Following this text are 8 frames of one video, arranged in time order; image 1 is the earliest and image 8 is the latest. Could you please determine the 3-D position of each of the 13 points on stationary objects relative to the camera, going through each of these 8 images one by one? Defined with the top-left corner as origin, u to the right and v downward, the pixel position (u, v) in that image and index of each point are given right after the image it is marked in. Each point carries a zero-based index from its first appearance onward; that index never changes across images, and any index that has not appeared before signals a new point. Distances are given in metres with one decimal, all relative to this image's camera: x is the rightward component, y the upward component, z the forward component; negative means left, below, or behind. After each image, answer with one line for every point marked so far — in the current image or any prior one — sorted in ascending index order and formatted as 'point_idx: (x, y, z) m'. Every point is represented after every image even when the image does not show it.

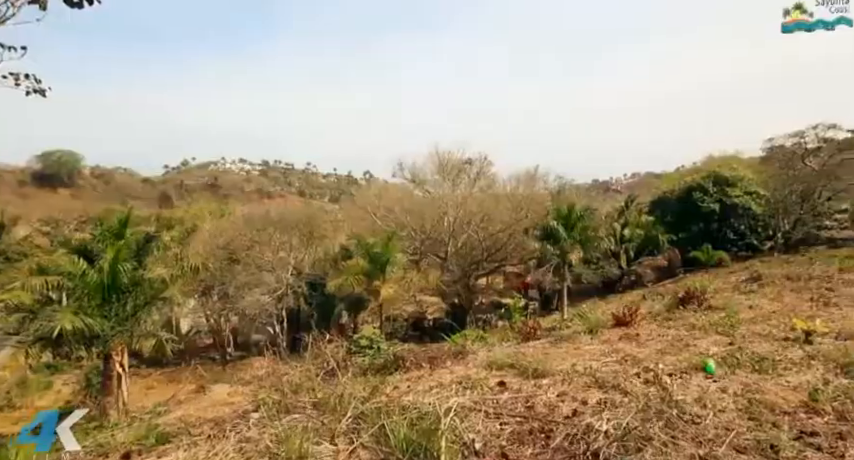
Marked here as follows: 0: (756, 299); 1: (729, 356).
0: (+7.4, -1.6, +9.7) m
1: (+5.3, -2.2, +7.4) m
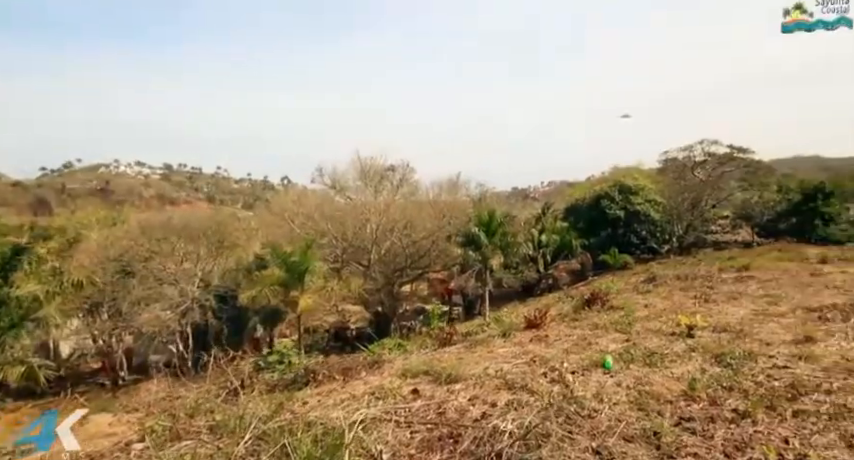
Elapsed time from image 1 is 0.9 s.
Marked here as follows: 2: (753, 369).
0: (+5.5, -1.7, +10.6) m
1: (+3.7, -2.3, +8.0) m
2: (+5.3, -2.3, +6.9) m
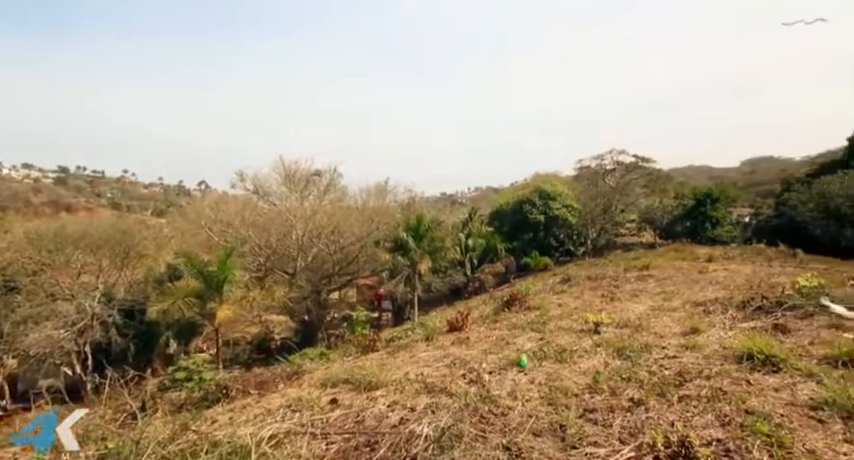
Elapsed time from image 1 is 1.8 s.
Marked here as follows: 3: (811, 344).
0: (+3.6, -1.8, +11.2) m
1: (+2.2, -2.4, +8.4) m
2: (+4.0, -2.3, +7.6) m
3: (+6.6, -2.0, +7.3) m
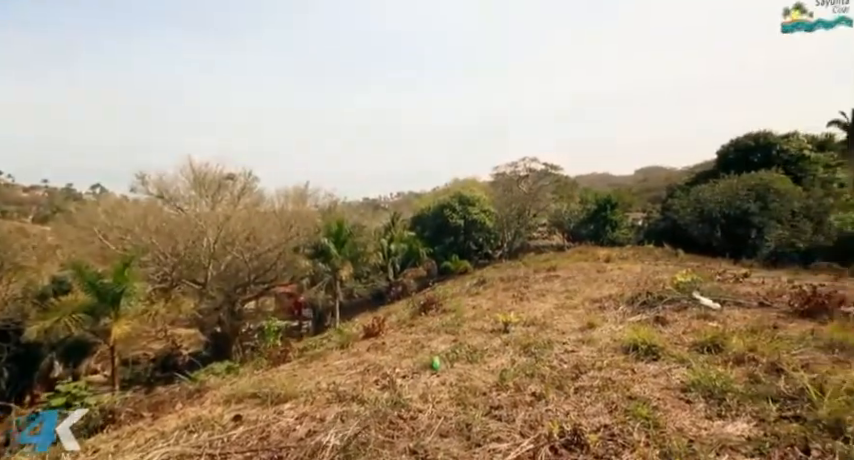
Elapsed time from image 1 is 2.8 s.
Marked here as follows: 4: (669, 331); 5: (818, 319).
0: (+1.4, -1.9, +11.7) m
1: (+0.5, -2.5, +8.6) m
2: (+2.4, -2.4, +8.2) m
3: (+5.0, -2.0, +8.3) m
4: (+4.8, -2.0, +8.4) m
5: (+7.1, -1.6, +7.7) m
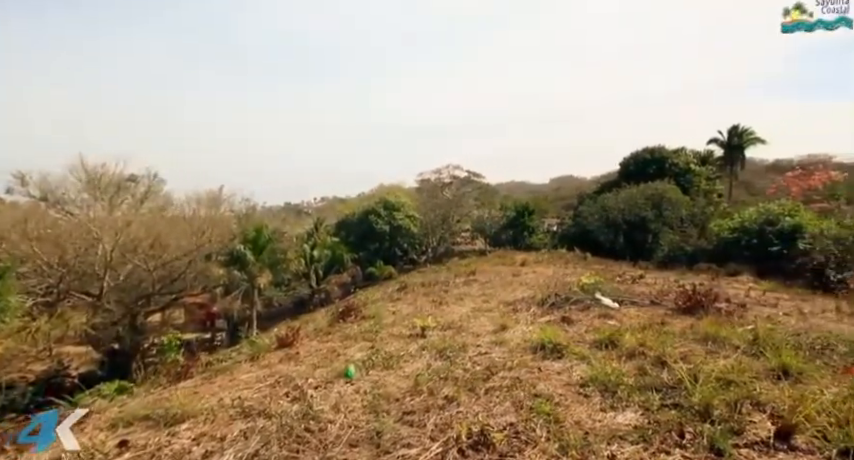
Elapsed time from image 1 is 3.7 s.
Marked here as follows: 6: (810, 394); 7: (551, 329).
0: (-0.8, -2.1, +11.7) m
1: (-1.2, -2.6, +8.5) m
2: (+0.7, -2.5, +8.3) m
3: (+3.3, -2.1, +8.8) m
4: (+3.1, -2.1, +8.9) m
5: (+5.5, -1.7, +8.7) m
6: (+5.4, -2.3, +6.0) m
7: (+2.6, -2.1, +8.9) m
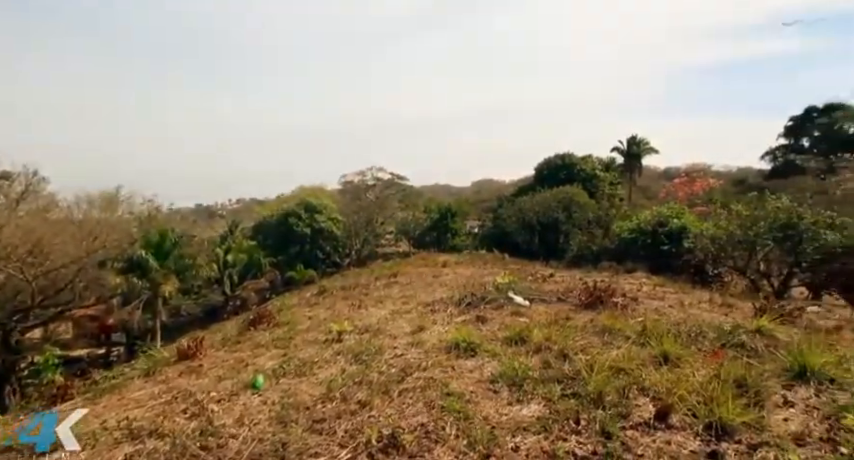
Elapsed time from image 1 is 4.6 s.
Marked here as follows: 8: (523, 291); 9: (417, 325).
0: (-2.9, -2.1, +11.4) m
1: (-2.9, -2.6, +8.2) m
2: (-0.9, -2.6, +8.3) m
3: (+1.6, -2.2, +9.2) m
4: (+1.3, -2.1, +9.2) m
5: (+3.7, -1.7, +9.3) m
6: (+4.1, -2.3, +6.7) m
7: (+0.8, -2.1, +9.2) m
8: (+2.5, -1.6, +11.0) m
9: (-0.2, -2.2, +9.7) m
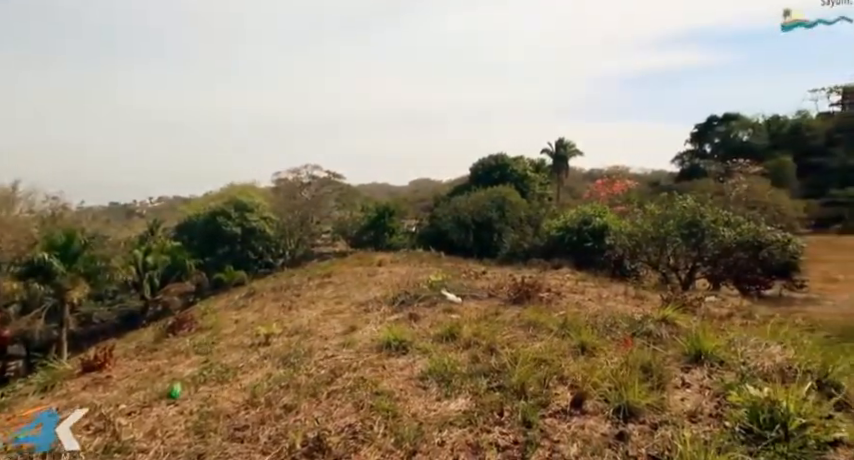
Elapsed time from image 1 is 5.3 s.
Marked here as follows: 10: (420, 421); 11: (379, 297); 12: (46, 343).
0: (-4.6, -2.1, +10.9) m
1: (-4.2, -2.6, +7.8) m
2: (-2.3, -2.6, +8.1) m
3: (+0.1, -2.1, +9.3) m
4: (-0.2, -2.1, +9.3) m
5: (+2.2, -1.7, +9.7) m
6: (+2.9, -2.3, +7.1) m
7: (-0.6, -2.1, +9.2) m
8: (+0.8, -1.5, +11.2) m
9: (-1.7, -2.2, +9.6) m
10: (-0.1, -2.8, +6.3) m
11: (-1.2, -1.8, +11.2) m
12: (-13.7, -4.2, +15.9) m
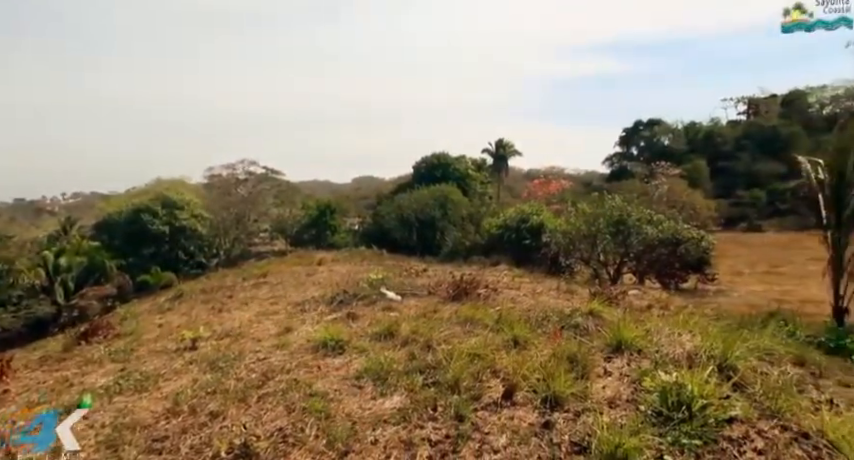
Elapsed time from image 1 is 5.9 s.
0: (-6.1, -2.1, +10.3) m
1: (-5.3, -2.6, +7.2) m
2: (-3.5, -2.5, +7.8) m
3: (-1.3, -2.1, +9.2) m
4: (-1.5, -2.1, +9.2) m
5: (+0.8, -1.7, +9.9) m
6: (+1.8, -2.2, +7.4) m
7: (-1.9, -2.1, +9.0) m
8: (-0.8, -1.5, +11.2) m
9: (-3.1, -2.1, +9.3) m
10: (-1.1, -2.8, +6.2) m
11: (-2.8, -1.7, +10.9) m
12: (-15.7, -4.2, +14.2) m
